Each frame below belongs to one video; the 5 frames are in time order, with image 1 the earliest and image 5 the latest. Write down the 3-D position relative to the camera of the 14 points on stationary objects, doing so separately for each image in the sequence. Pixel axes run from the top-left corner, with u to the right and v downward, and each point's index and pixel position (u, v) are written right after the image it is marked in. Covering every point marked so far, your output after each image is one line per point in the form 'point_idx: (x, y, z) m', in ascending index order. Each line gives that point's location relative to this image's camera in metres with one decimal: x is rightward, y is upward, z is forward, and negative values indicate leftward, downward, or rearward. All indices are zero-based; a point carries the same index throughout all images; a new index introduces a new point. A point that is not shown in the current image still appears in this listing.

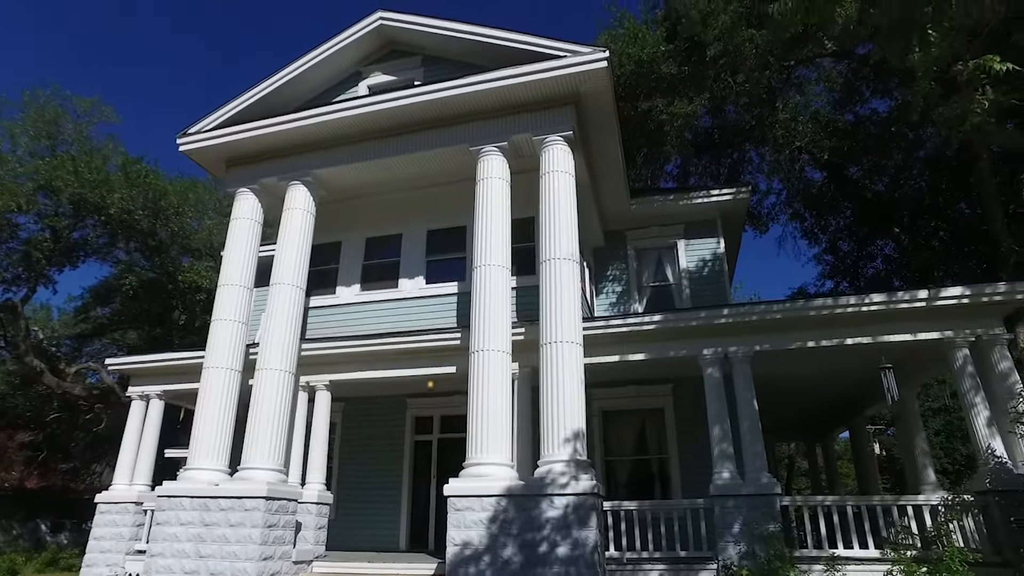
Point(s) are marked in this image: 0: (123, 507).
0: (-6.7, -3.8, +11.0) m
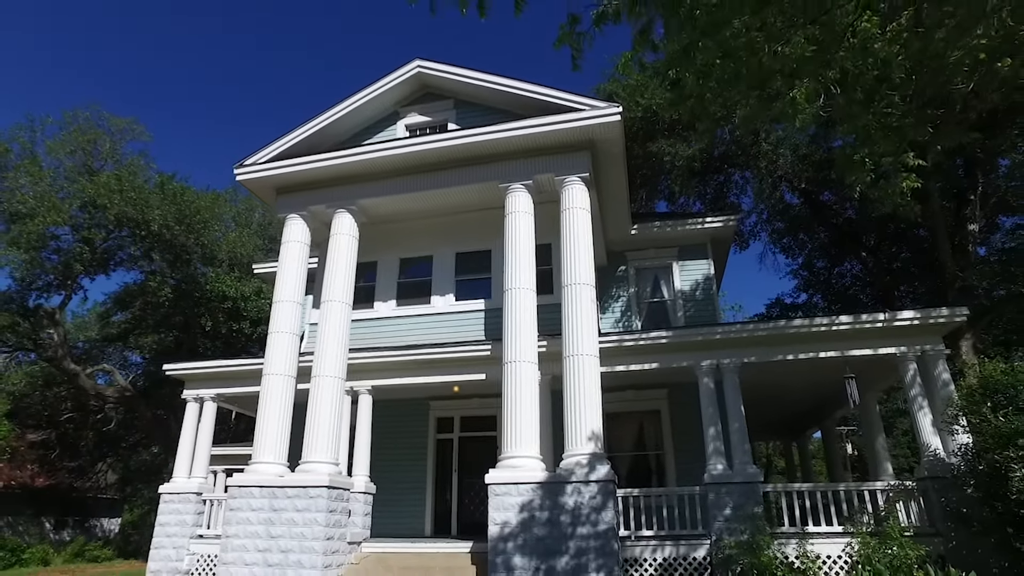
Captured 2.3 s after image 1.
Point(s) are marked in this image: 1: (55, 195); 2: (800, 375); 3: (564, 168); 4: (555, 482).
0: (-6.3, -4.1, +12.4) m
1: (-14.0, +2.8, +19.9) m
2: (+5.5, -1.7, +12.1) m
3: (+1.0, +2.2, +11.9) m
4: (+0.7, -3.0, +9.7) m
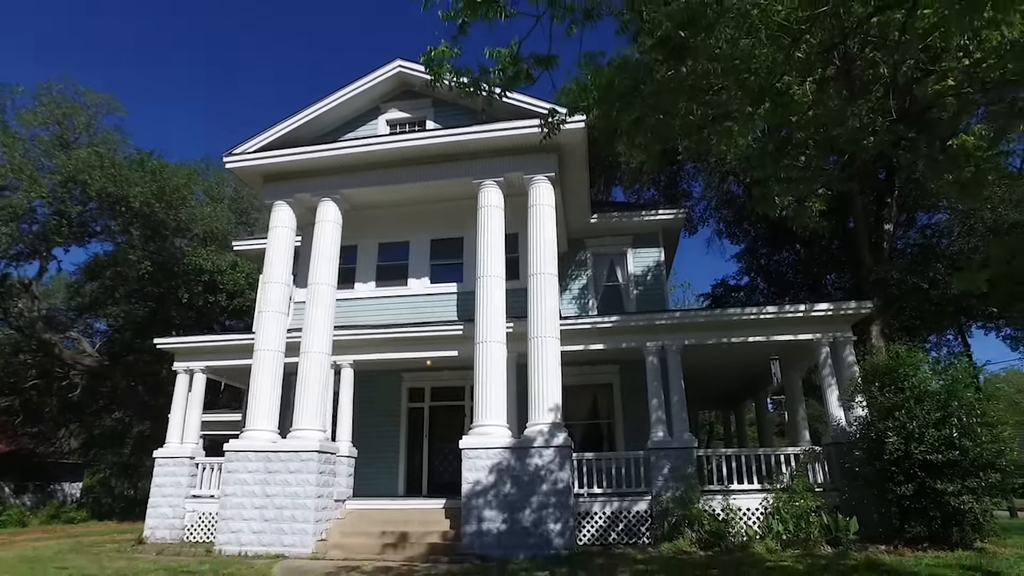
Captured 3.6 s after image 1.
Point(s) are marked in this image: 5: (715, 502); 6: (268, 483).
0: (-7.0, -3.6, +13.5) m
1: (-15.1, +3.7, +20.1) m
2: (+4.8, -1.5, +13.9) m
3: (+0.4, +2.5, +13.2) m
4: (+0.2, -2.8, +11.2) m
5: (+3.6, -3.8, +11.4) m
6: (-4.5, -3.6, +11.9) m
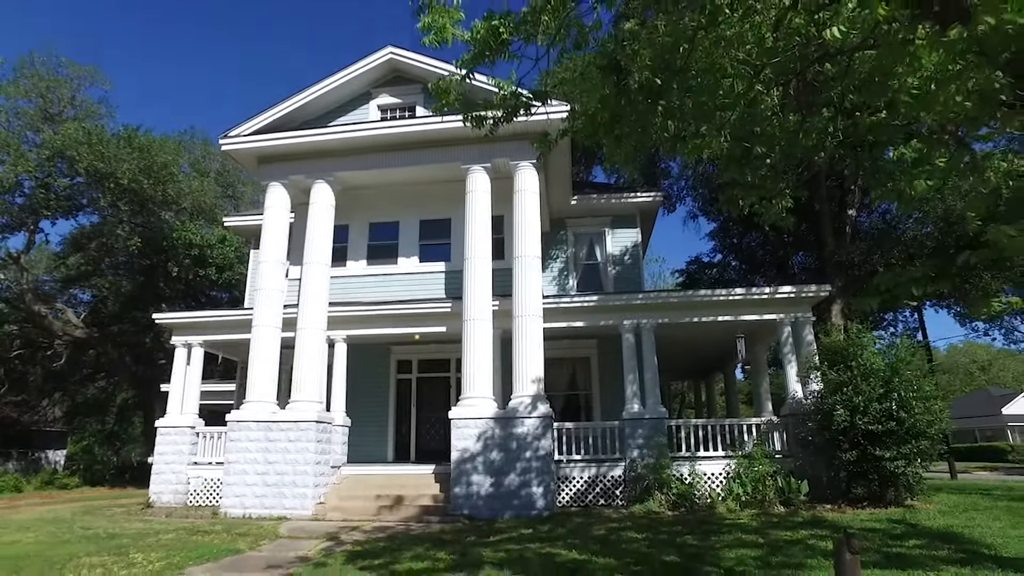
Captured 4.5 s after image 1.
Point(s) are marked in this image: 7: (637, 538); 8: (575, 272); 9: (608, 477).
0: (-7.4, -3.1, +14.2) m
1: (-15.6, +4.6, +20.2) m
2: (+4.5, -1.0, +14.9) m
3: (+0.1, +2.9, +13.9) m
4: (-0.1, -2.5, +12.2) m
5: (+3.3, -3.5, +12.5) m
6: (-4.8, -3.2, +12.7) m
7: (+1.7, -3.3, +8.4) m
8: (+1.7, +0.4, +17.5) m
9: (+1.9, -3.8, +12.8) m
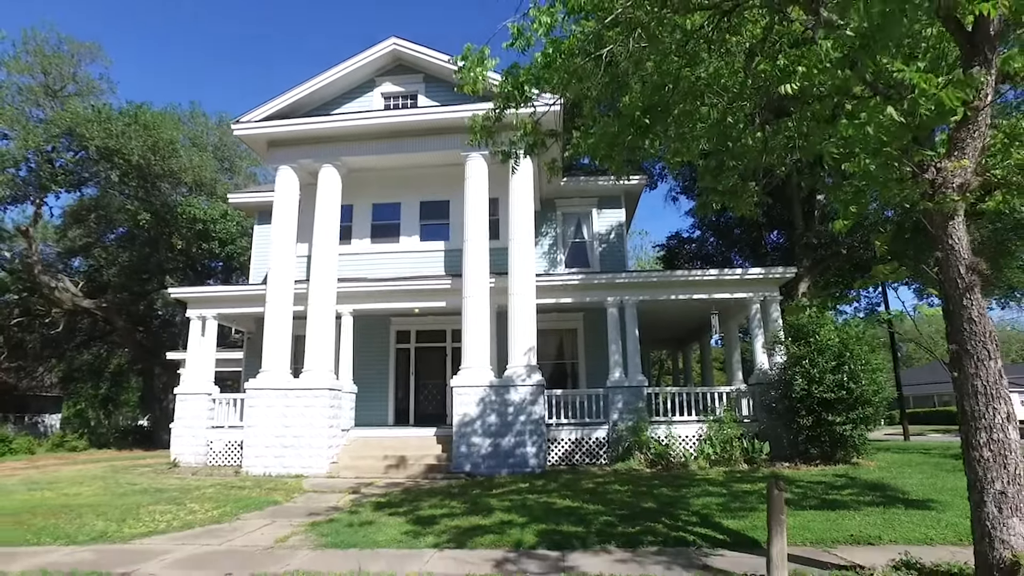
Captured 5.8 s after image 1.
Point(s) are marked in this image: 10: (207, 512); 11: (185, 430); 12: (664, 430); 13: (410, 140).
0: (-7.5, -2.6, +15.3) m
1: (-15.8, +5.5, +20.6) m
2: (+4.3, -0.5, +16.2) m
3: (0.0, +3.4, +14.9) m
4: (-0.2, -2.1, +13.5) m
5: (+3.2, -3.1, +13.9) m
6: (-4.9, -2.8, +13.9) m
7: (+1.7, -3.1, +9.8) m
8: (+1.5, +1.1, +18.7) m
9: (+1.8, -3.3, +14.2) m
10: (-4.0, -3.0, +8.5) m
11: (-7.7, -3.4, +15.1) m
12: (+3.3, -3.1, +13.9) m
13: (-2.4, +3.5, +15.2) m
